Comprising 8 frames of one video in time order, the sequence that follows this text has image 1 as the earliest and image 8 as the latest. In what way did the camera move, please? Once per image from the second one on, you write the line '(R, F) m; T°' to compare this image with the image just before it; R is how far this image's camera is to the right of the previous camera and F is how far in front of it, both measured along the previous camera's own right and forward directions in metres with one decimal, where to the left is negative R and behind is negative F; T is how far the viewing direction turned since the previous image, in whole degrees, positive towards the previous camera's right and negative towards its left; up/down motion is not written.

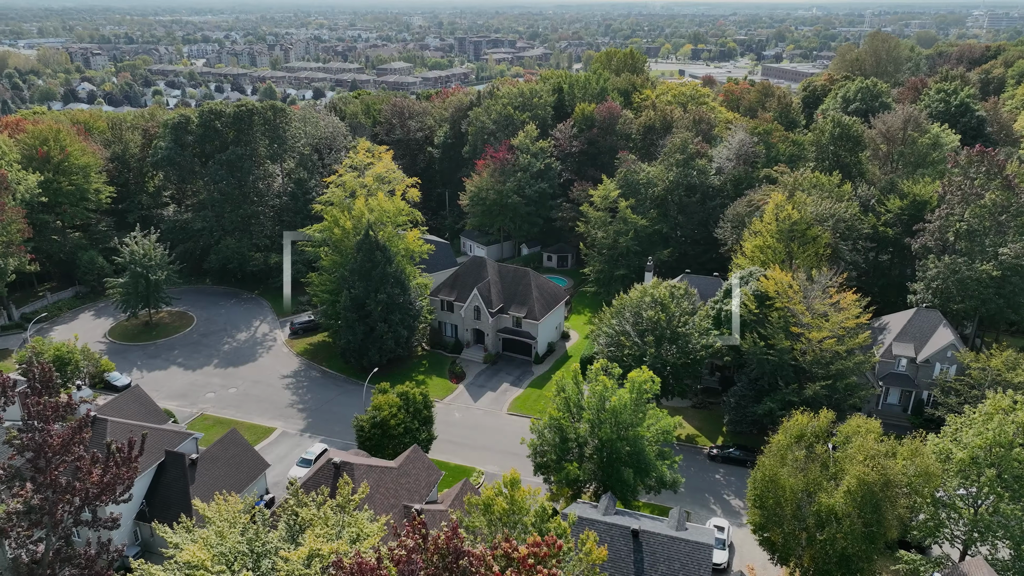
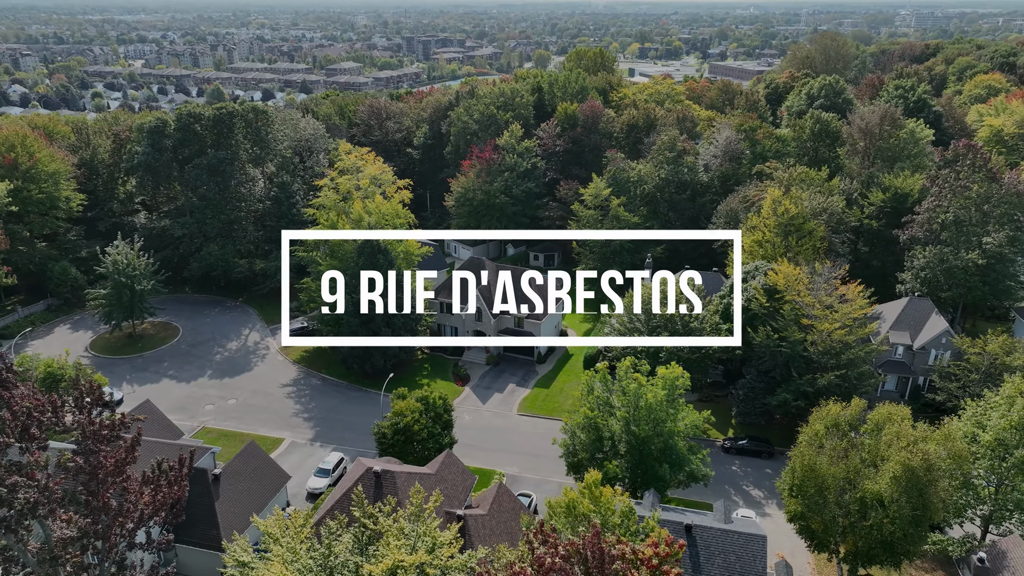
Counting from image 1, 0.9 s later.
(-3.0, +0.2) m; +4°
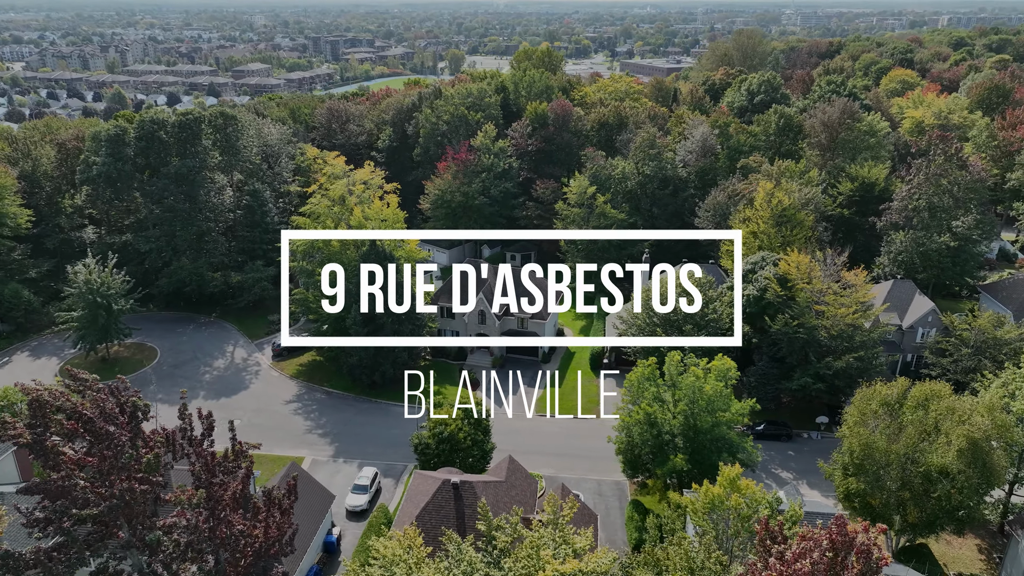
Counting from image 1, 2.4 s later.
(-5.2, +0.5) m; +7°
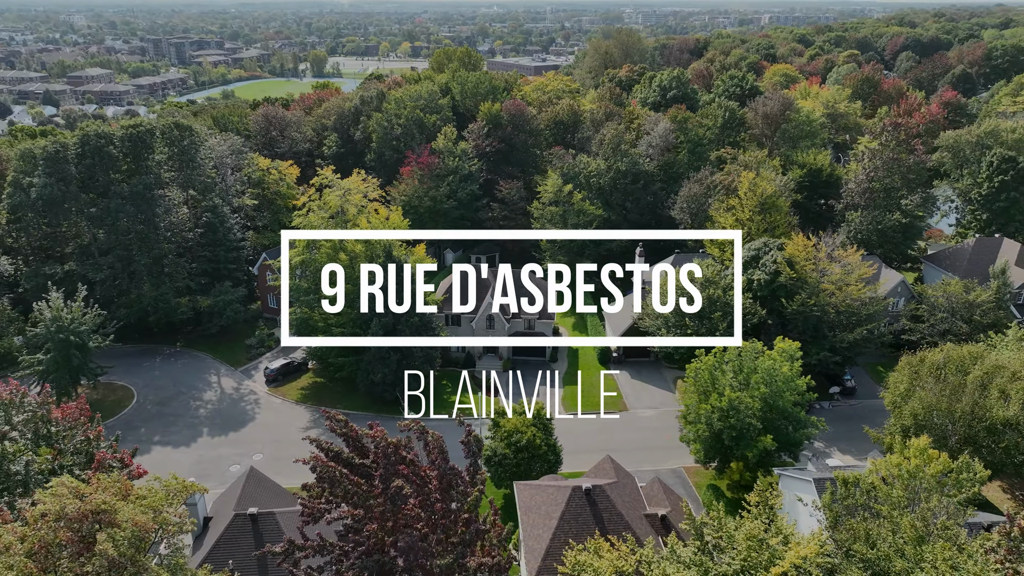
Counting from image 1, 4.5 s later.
(-8.2, +1.0) m; +10°
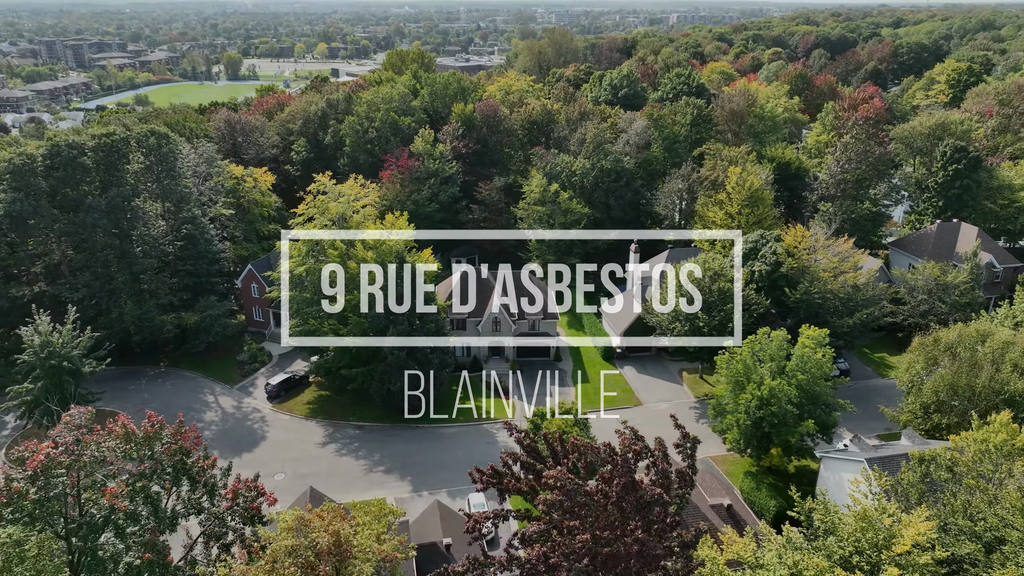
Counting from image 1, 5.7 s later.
(-4.8, +0.4) m; +6°
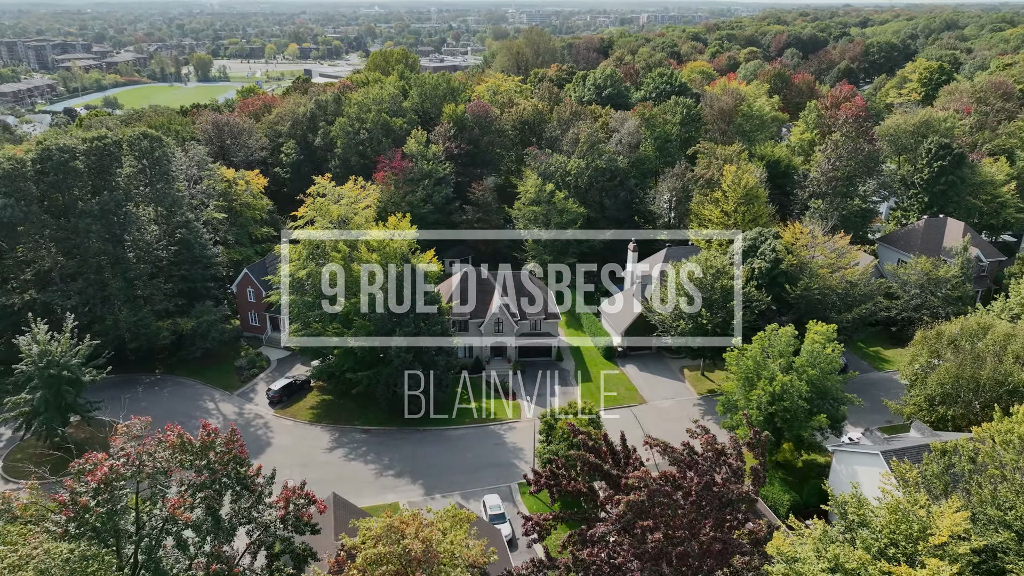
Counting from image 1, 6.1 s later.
(-1.6, +0.1) m; +2°
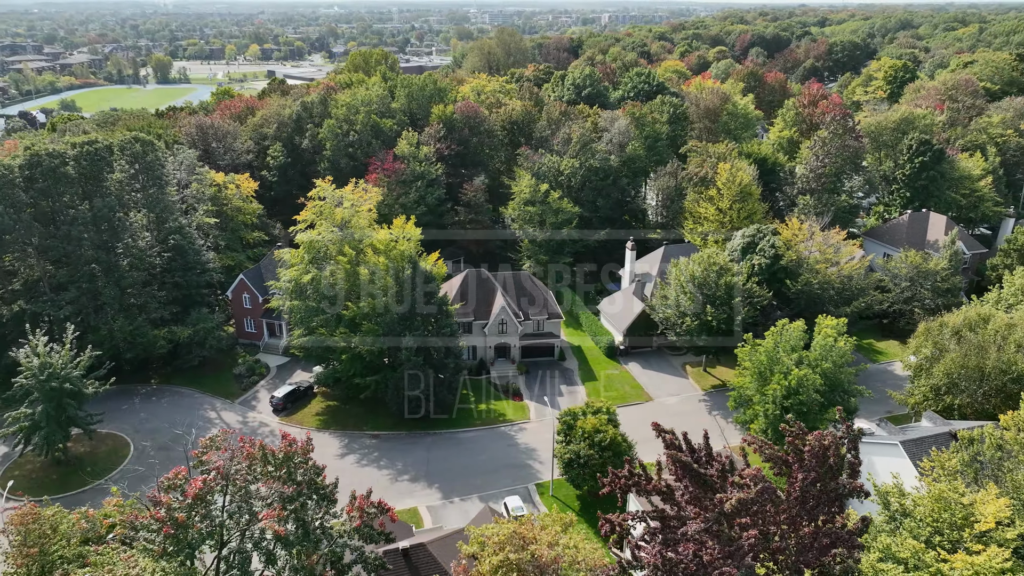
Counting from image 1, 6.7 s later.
(-2.2, +0.1) m; +3°
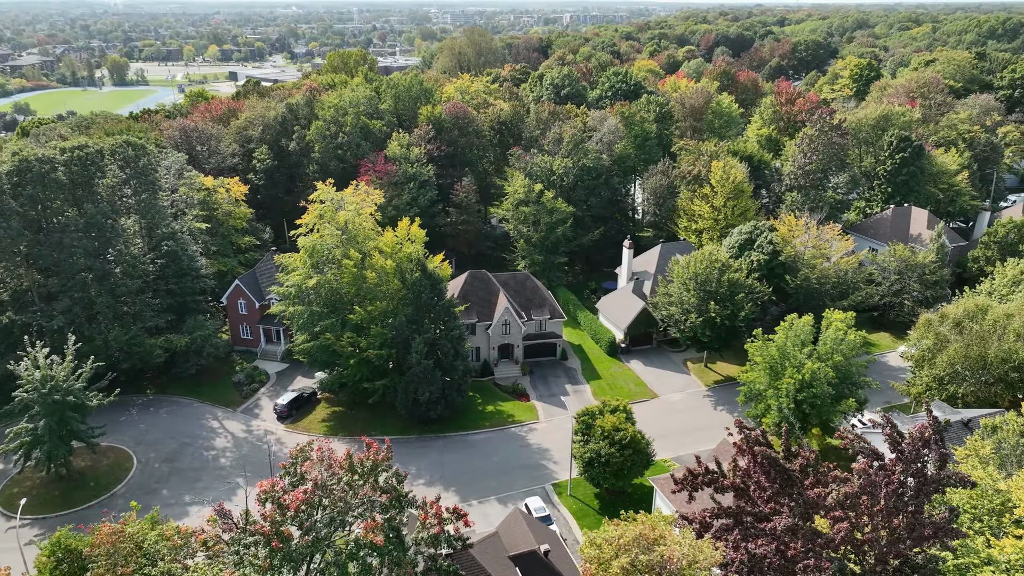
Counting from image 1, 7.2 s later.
(-2.2, +0.1) m; +3°
